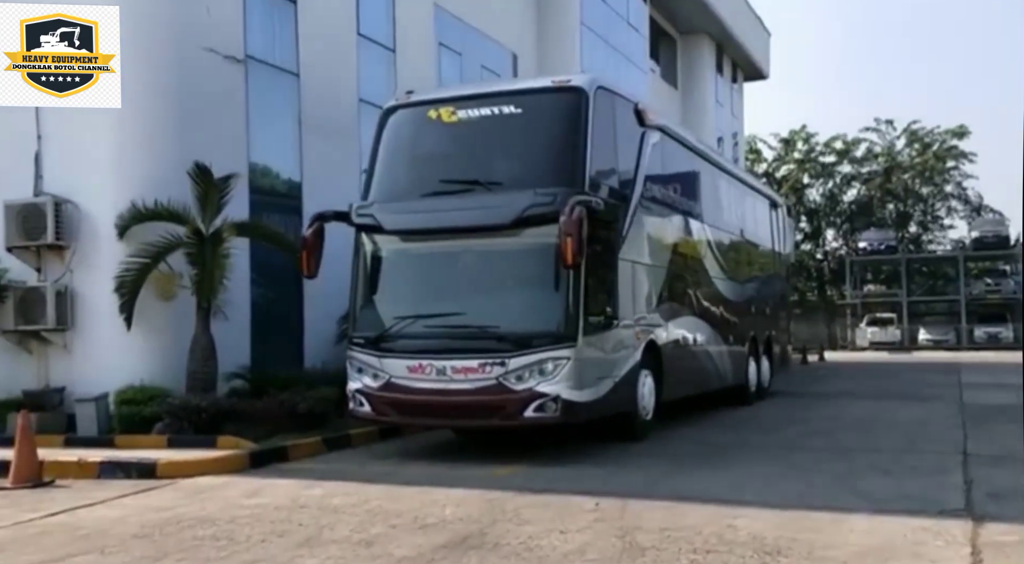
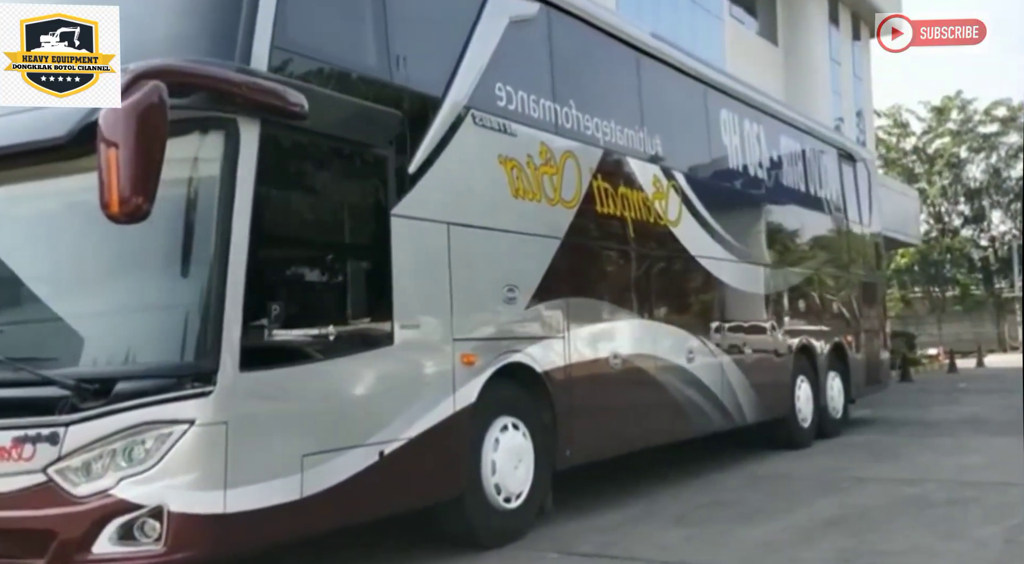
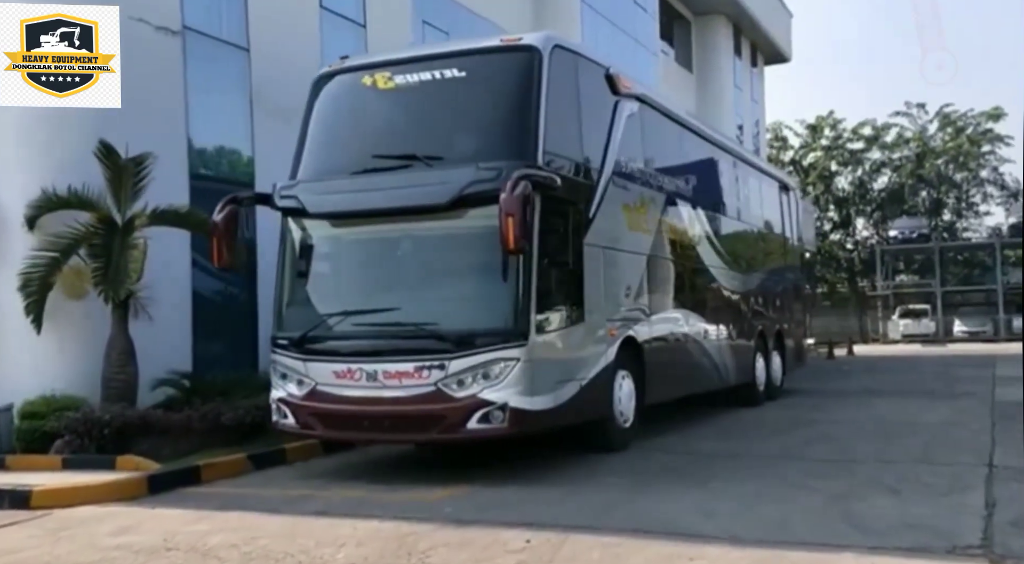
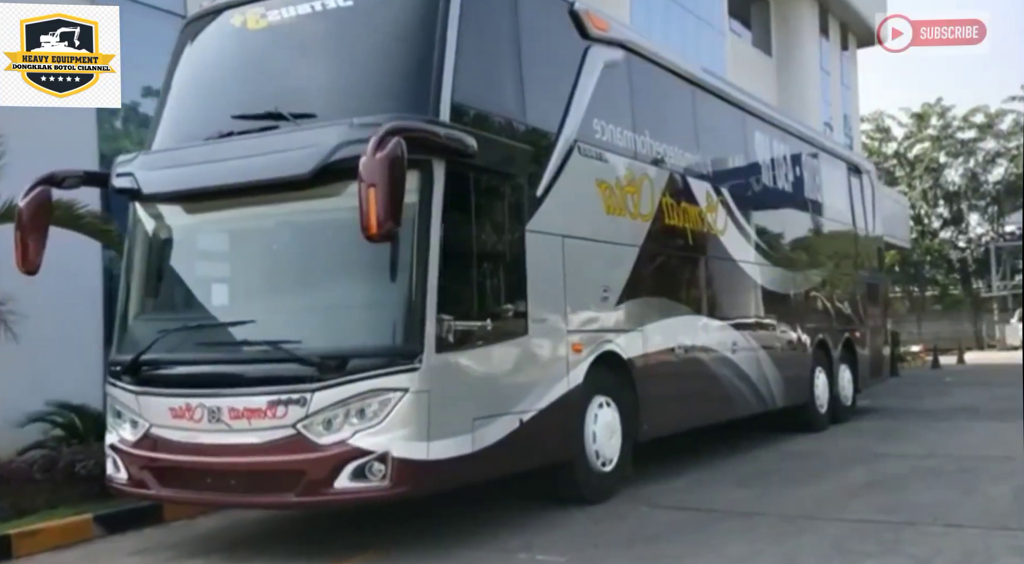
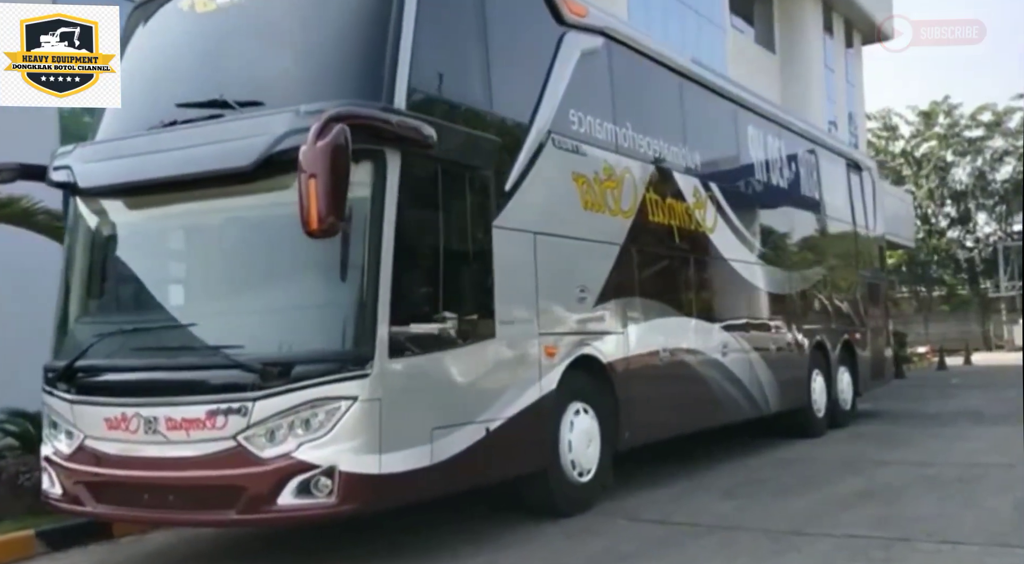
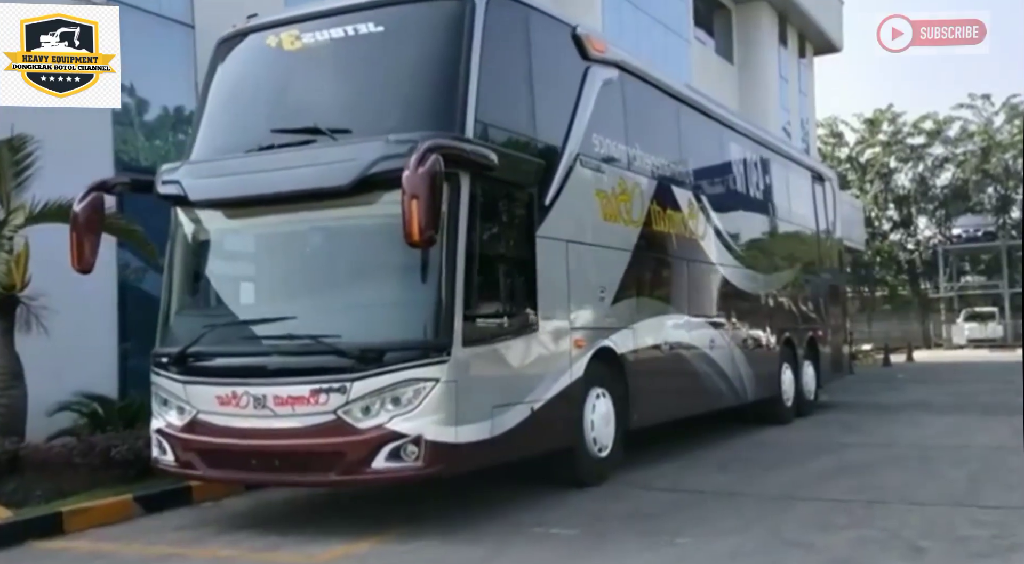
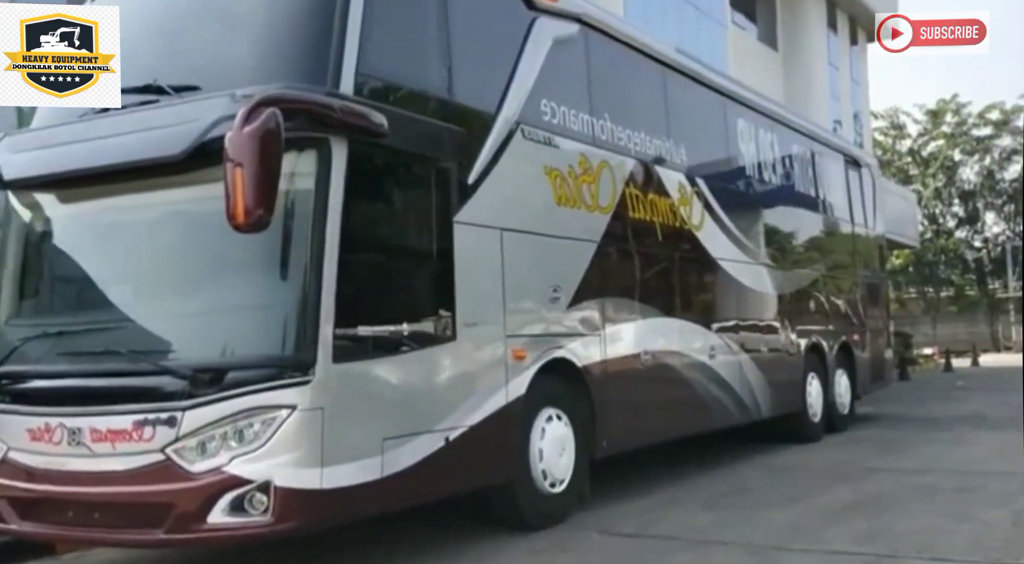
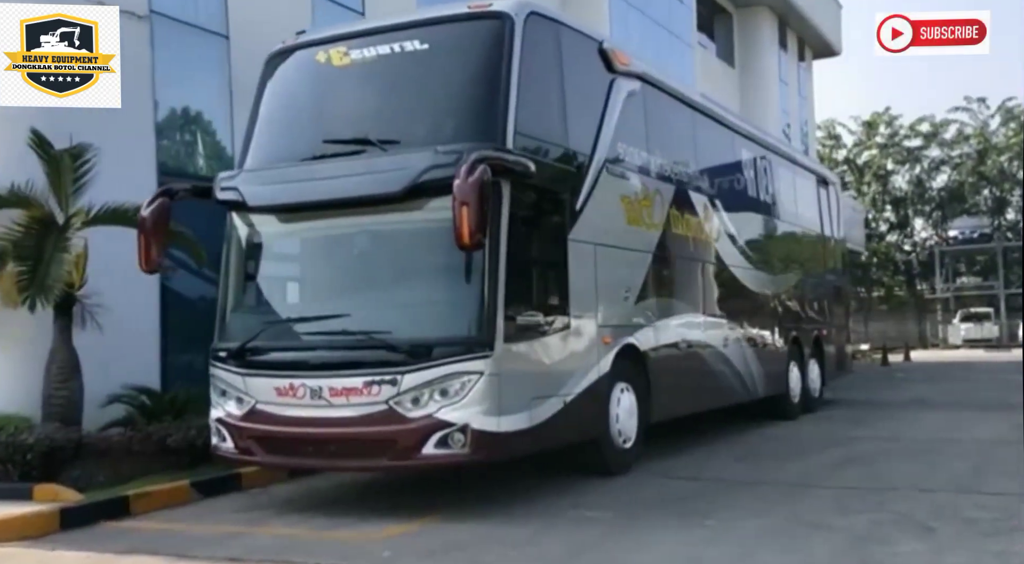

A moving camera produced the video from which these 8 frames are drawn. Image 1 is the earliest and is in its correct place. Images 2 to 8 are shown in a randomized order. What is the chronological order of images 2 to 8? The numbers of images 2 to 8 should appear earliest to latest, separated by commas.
3, 8, 6, 4, 5, 7, 2
